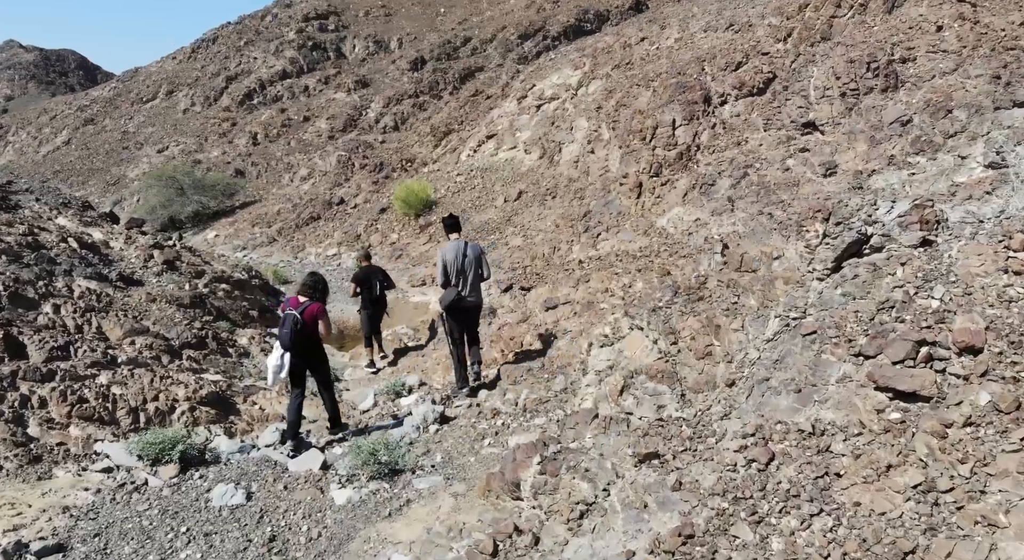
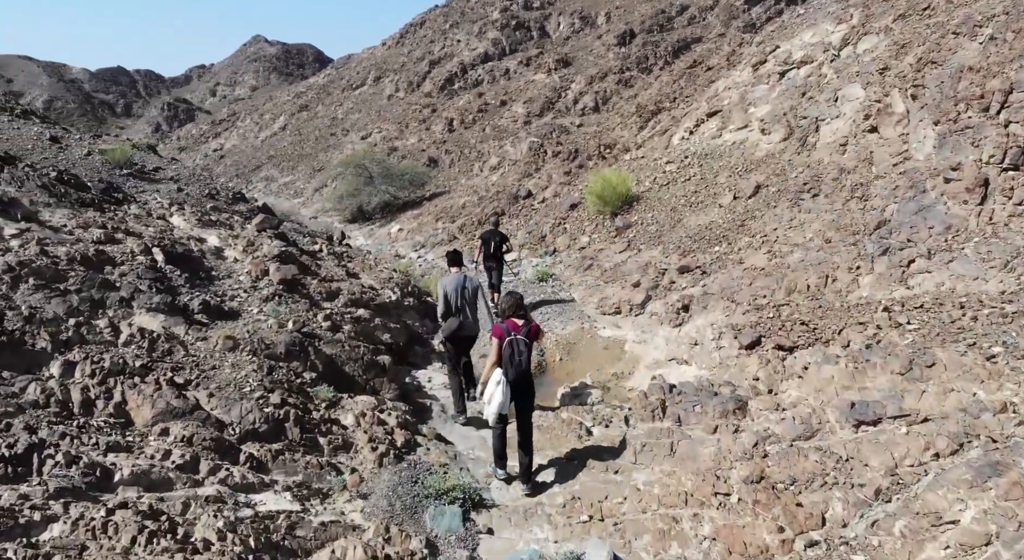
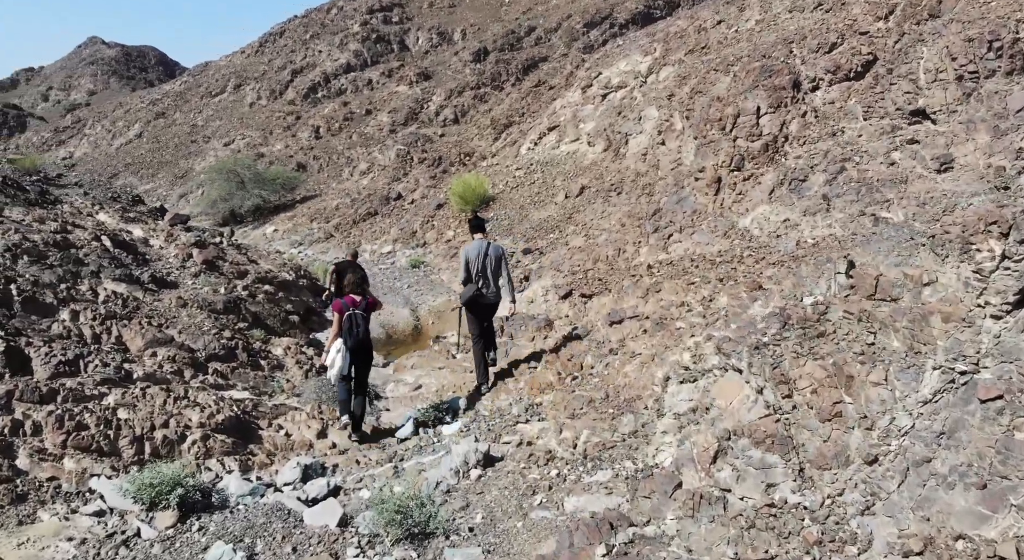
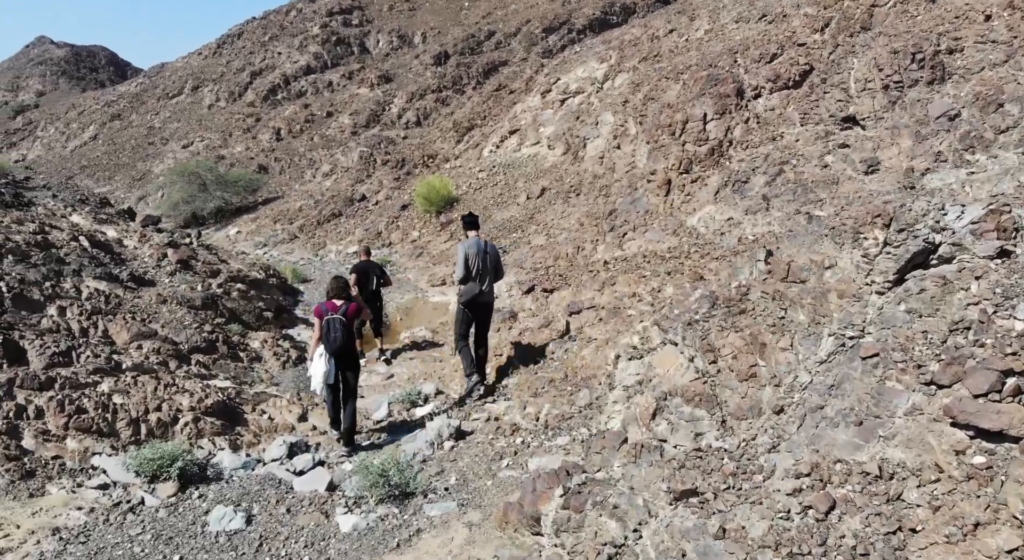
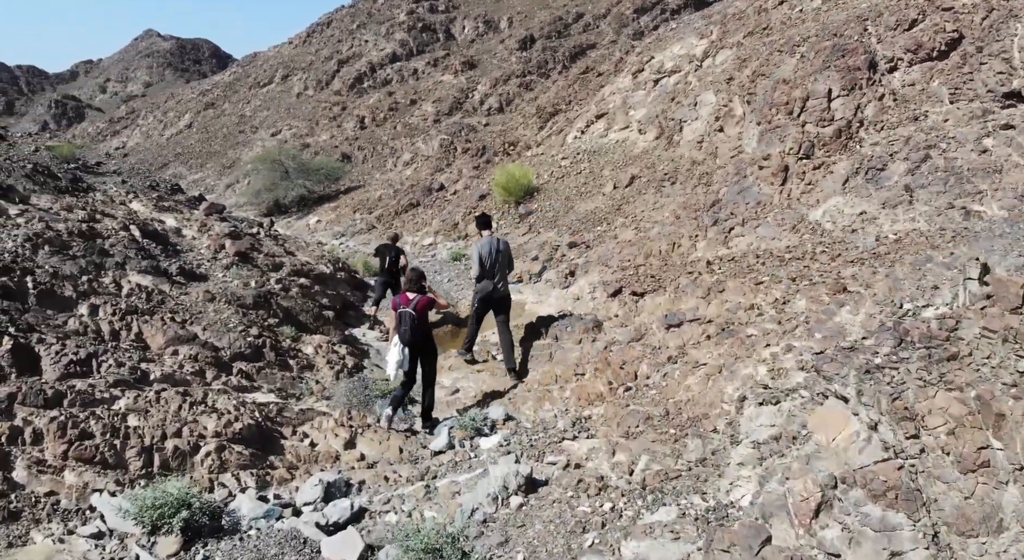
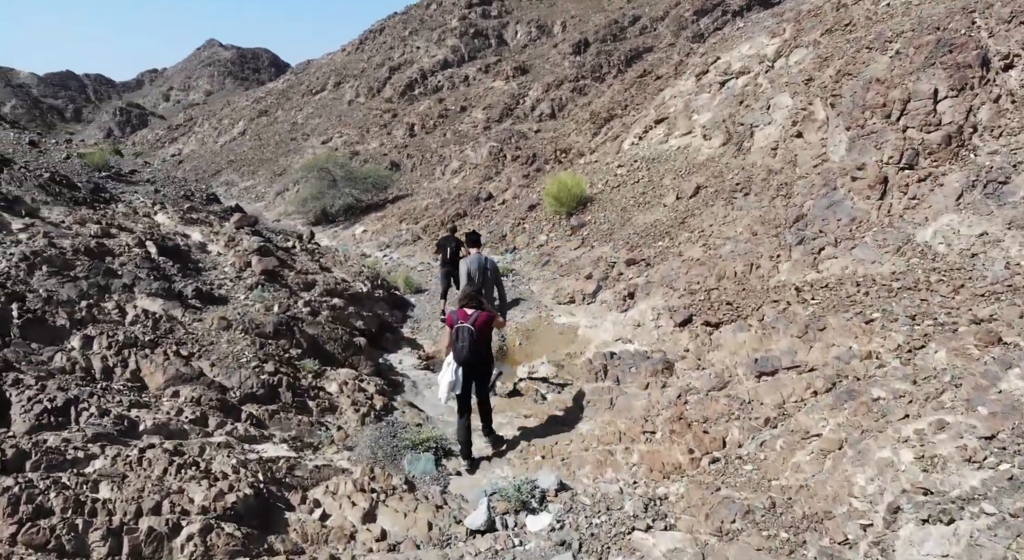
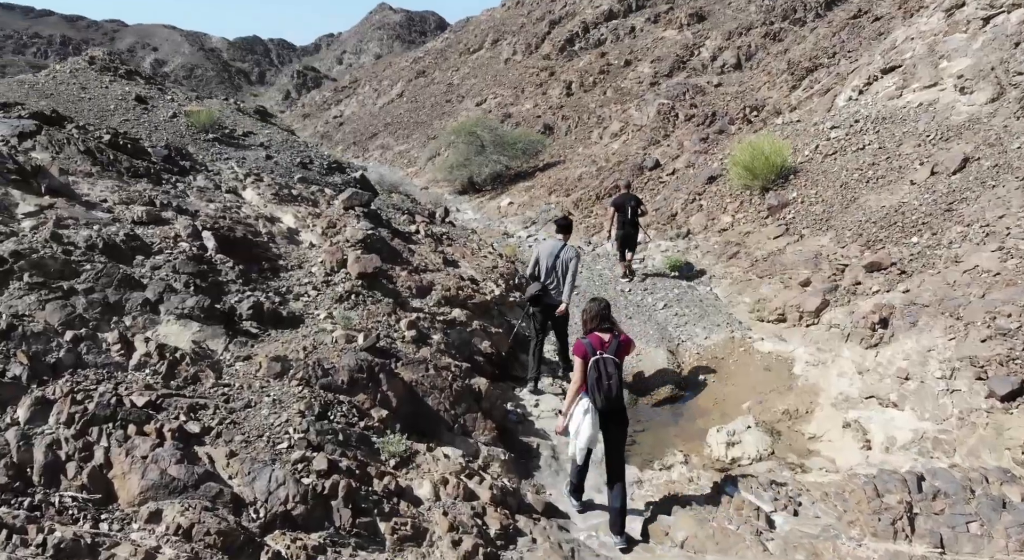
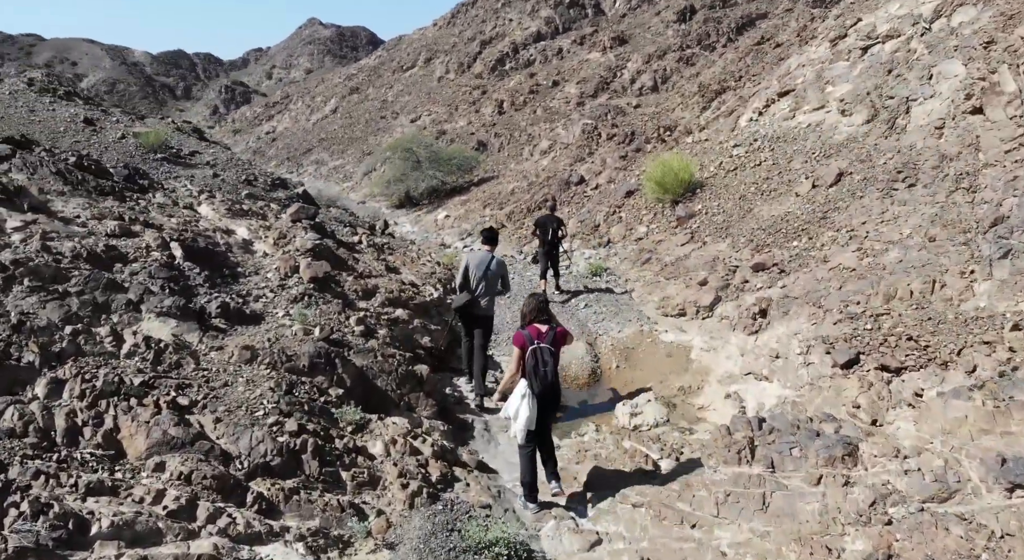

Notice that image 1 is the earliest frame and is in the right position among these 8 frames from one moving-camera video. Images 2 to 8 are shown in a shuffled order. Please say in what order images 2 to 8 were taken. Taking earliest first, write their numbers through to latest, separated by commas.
4, 3, 5, 6, 2, 8, 7
